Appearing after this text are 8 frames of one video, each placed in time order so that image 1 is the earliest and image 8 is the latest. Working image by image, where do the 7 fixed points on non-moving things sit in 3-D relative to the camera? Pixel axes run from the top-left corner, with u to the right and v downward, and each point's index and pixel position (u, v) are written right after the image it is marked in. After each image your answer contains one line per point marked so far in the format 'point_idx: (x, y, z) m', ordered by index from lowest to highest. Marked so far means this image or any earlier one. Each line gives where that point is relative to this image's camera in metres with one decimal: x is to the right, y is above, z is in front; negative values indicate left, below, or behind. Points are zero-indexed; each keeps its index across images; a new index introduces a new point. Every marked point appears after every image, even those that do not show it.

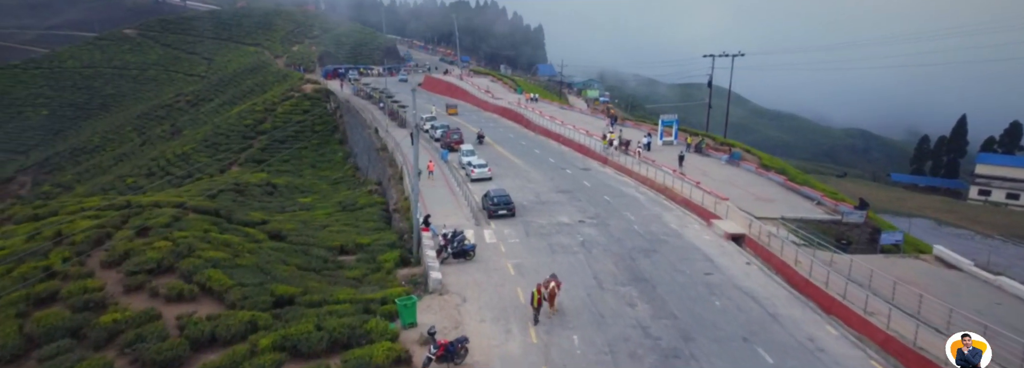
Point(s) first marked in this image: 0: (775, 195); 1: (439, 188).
0: (+6.2, -0.3, +15.4) m
1: (-2.1, -0.1, +18.5) m
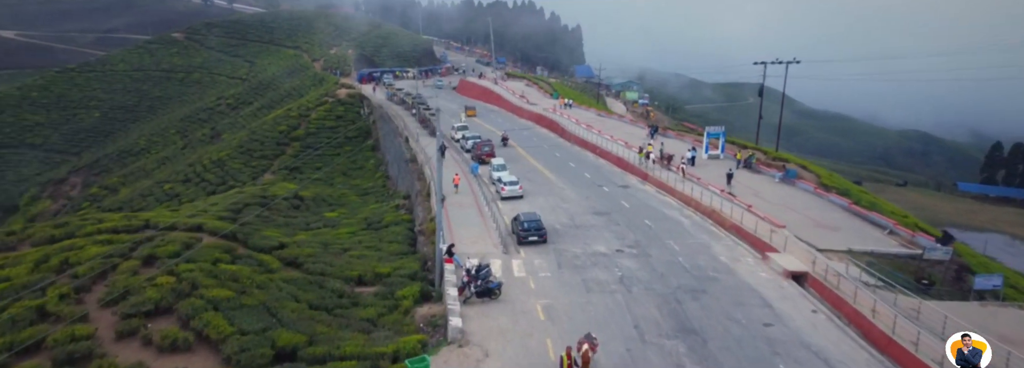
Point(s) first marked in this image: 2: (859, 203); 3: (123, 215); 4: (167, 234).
0: (+6.9, -0.8, +13.8) m
1: (-1.2, -0.6, +17.4) m
2: (+8.1, -0.4, +15.2) m
3: (-11.4, -0.9, +19.2) m
4: (-7.5, -1.1, +14.3) m
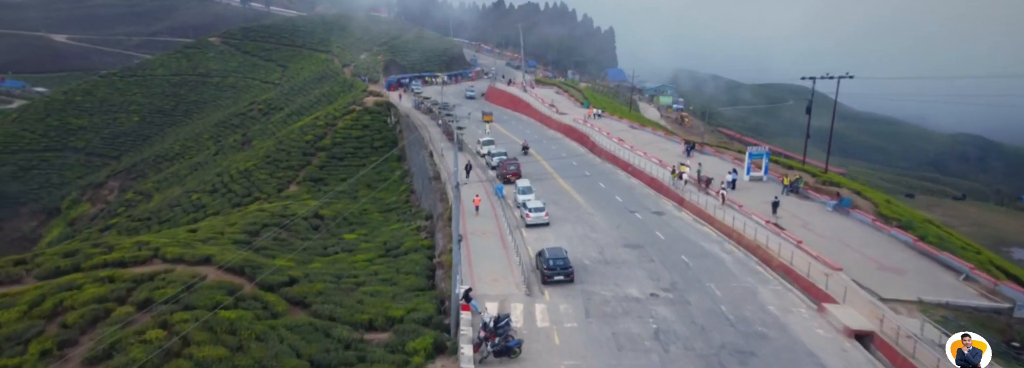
0: (+7.4, -1.5, +12.3) m
1: (-0.5, -1.3, +16.3) m
2: (+8.6, -1.1, +13.6) m
3: (-10.6, -1.6, +18.6) m
4: (-7.0, -1.8, +13.5) m
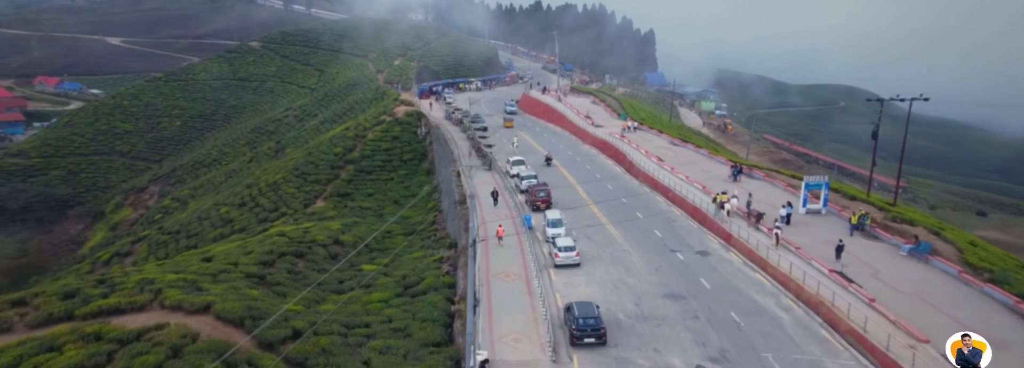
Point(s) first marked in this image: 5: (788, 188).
0: (+7.7, -2.4, +10.3) m
1: (+0.1, -2.1, +14.7) m
2: (+9.0, -2.0, +11.6) m
3: (-9.8, -2.4, +17.6) m
4: (-6.6, -2.6, +12.3) m
5: (+8.0, -0.1, +19.0) m
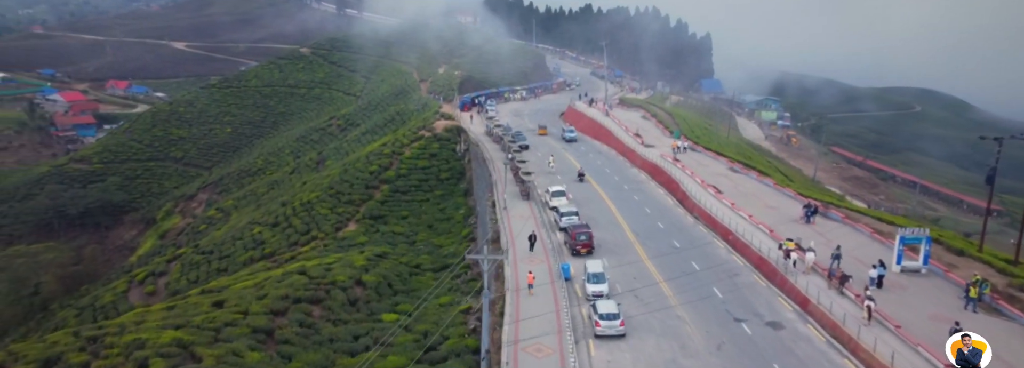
0: (+8.0, -3.5, +7.4) m
1: (+0.7, -3.3, +12.4) m
2: (+9.4, -3.1, +8.6) m
3: (-9.0, -3.5, +16.0) m
4: (-6.1, -3.7, +10.5) m
5: (+8.9, -1.2, +16.1) m
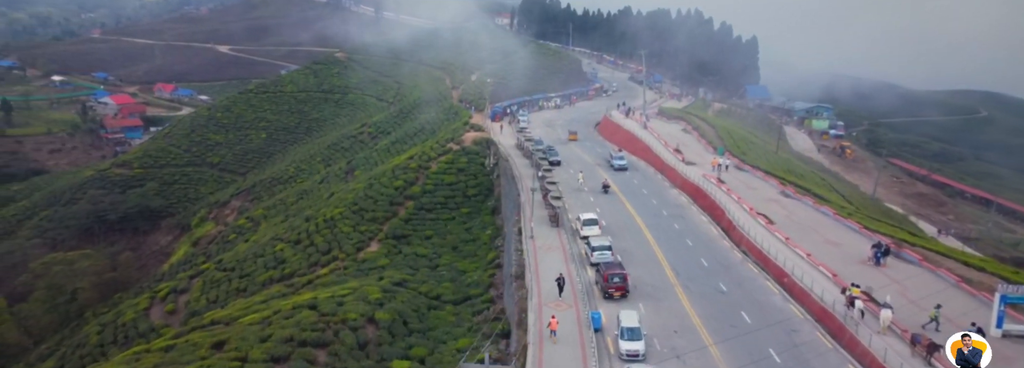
0: (+8.0, -4.4, +5.0) m
1: (+1.0, -4.1, +10.5) m
2: (+9.4, -4.0, +6.1) m
3: (-8.5, -4.3, +14.6) m
4: (-5.9, -4.6, +9.0) m
5: (+9.4, -2.1, +13.7) m
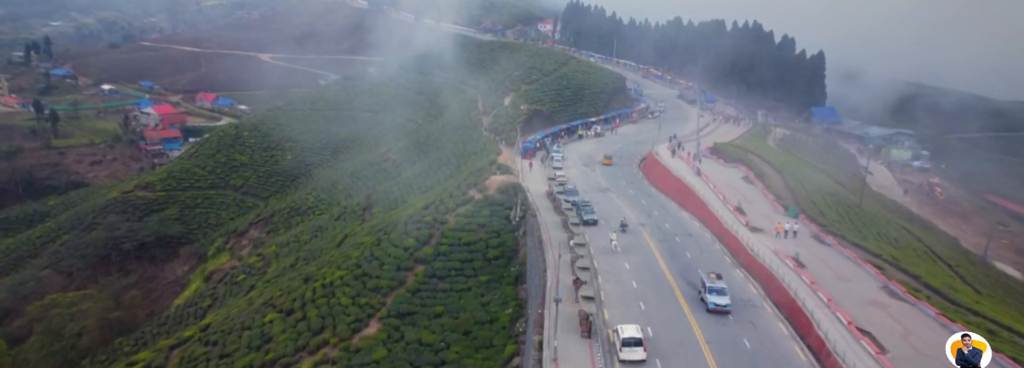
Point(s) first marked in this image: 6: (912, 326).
0: (+7.3, -7.0, -0.5) m
1: (+0.7, -6.6, +5.4) m
2: (+8.8, -6.6, +0.5) m
3: (-8.5, -6.7, +10.2) m
4: (-6.4, -7.0, +4.4) m
5: (+9.3, -4.7, +8.0) m
6: (+9.7, -3.3, +15.6) m
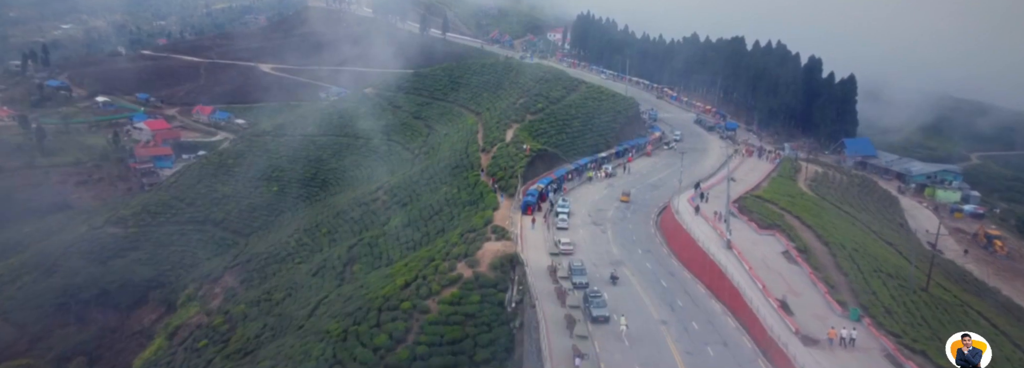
0: (+6.6, -9.9, -5.7) m
1: (+0.1, -9.6, +0.2) m
2: (+8.2, -9.6, -4.8) m
3: (-9.0, -9.7, +5.1) m
4: (-6.9, -9.9, -0.7) m
5: (+8.8, -7.7, +2.7) m
6: (+9.3, -6.3, +10.3) m
